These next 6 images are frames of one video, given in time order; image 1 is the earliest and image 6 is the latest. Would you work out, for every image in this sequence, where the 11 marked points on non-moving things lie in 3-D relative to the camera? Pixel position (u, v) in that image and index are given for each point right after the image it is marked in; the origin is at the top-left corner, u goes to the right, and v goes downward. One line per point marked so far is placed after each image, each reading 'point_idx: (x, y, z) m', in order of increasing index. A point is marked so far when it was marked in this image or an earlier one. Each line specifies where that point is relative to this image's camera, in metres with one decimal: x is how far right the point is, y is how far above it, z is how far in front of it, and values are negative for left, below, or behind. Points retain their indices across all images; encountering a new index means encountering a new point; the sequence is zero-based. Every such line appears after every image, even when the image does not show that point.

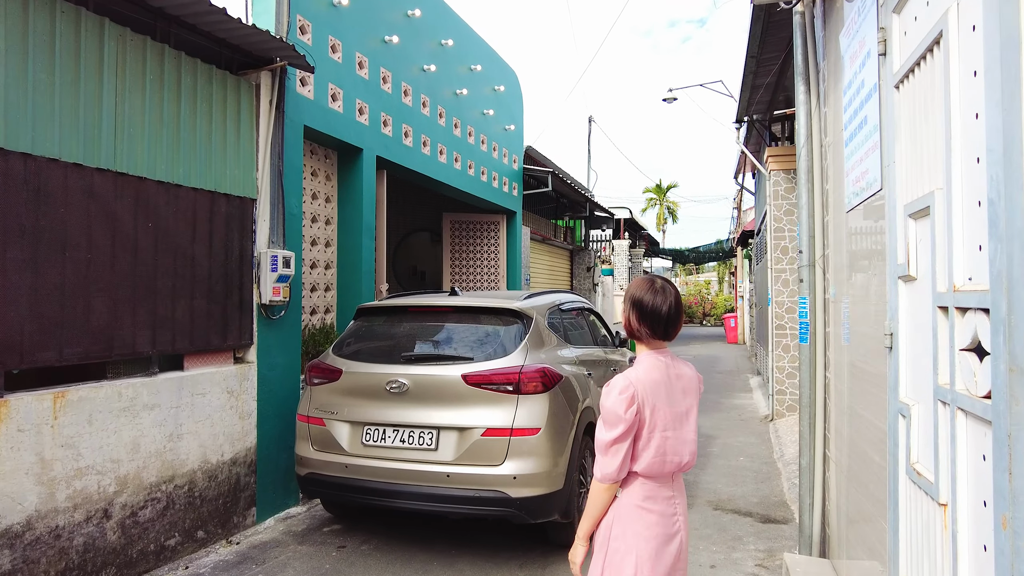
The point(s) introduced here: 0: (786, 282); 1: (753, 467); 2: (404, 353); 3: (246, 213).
0: (+3.6, +0.1, +8.3) m
1: (+2.4, -1.7, +6.2) m
2: (-0.7, -0.4, +3.9) m
3: (-1.9, +0.5, +4.6) m
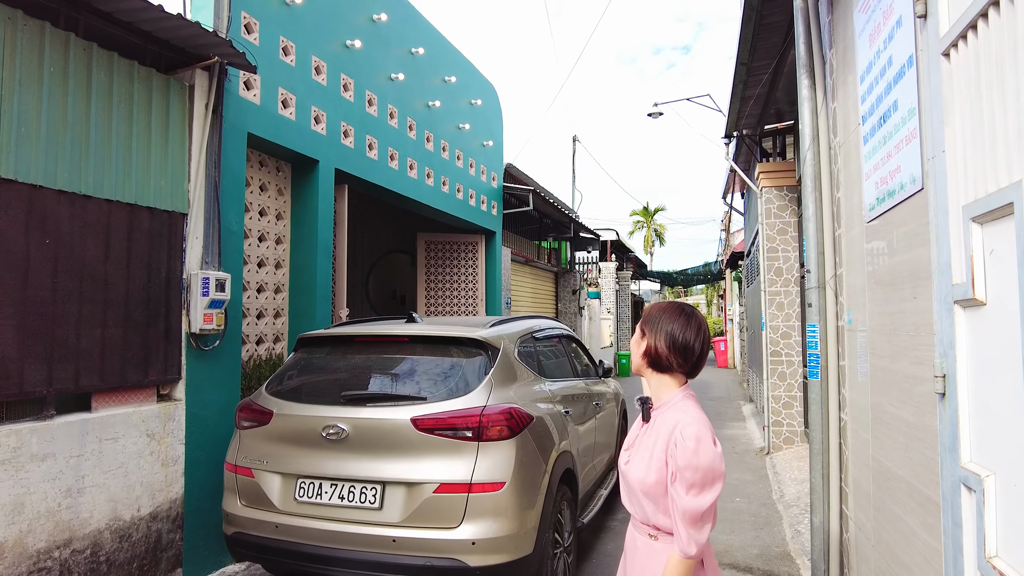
0: (+3.3, -0.2, +7.8) m
1: (+2.1, -2.0, +5.7) m
2: (-0.9, -0.6, +3.3) m
3: (-2.1, +0.4, +4.0) m
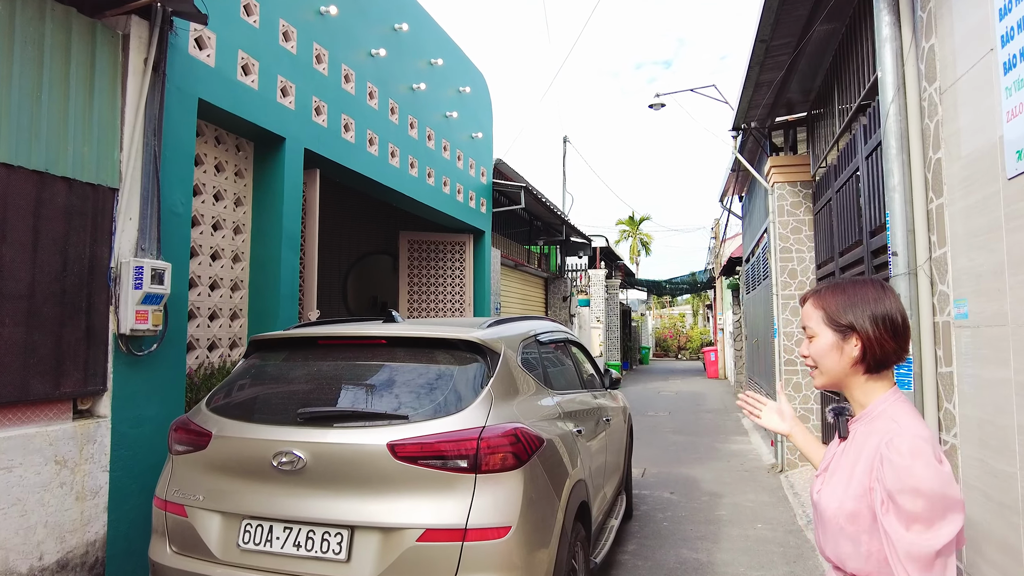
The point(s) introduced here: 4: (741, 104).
0: (+3.2, -0.2, +7.2) m
1: (+2.1, -1.9, +5.0) m
2: (-0.9, -0.5, +2.6) m
3: (-2.1, +0.4, +3.3) m
4: (+2.5, +2.0, +7.0) m
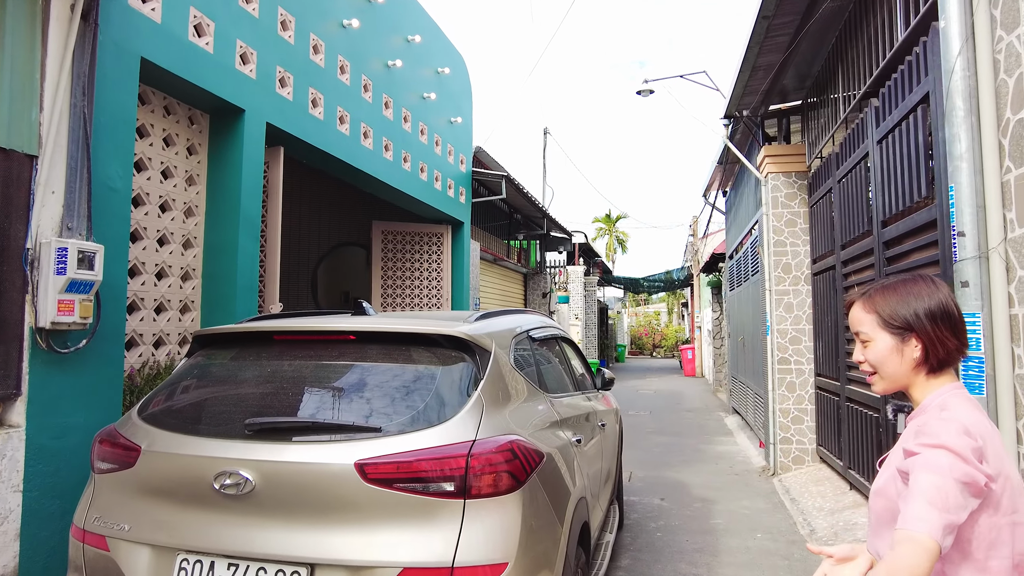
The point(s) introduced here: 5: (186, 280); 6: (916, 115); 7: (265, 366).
0: (+3.0, -0.2, +6.9) m
1: (+1.9, -1.9, +4.7) m
2: (-0.9, -0.4, +2.1) m
3: (-2.2, +0.5, +2.8) m
4: (+2.4, +2.1, +6.7) m
5: (-2.2, +0.1, +4.2) m
6: (+2.4, +1.0, +3.8) m
7: (-0.9, -0.3, +2.4) m
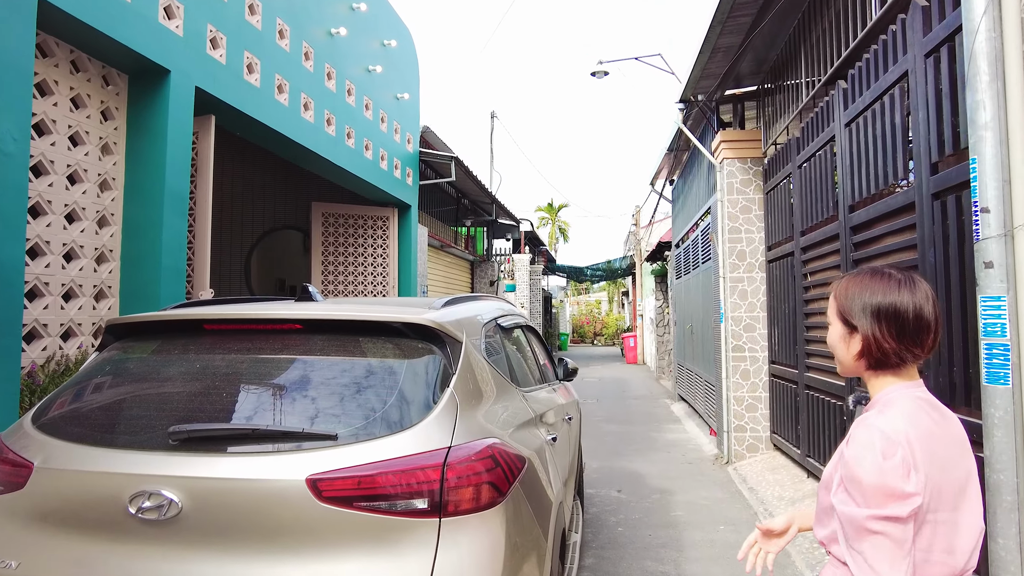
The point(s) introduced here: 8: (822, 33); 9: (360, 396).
0: (+2.5, -0.1, +6.9) m
1: (+1.6, -1.8, +4.6) m
2: (-0.9, -0.4, +1.8) m
3: (-2.3, +0.5, +2.2) m
4: (+1.9, +2.2, +6.6) m
5: (-2.4, +0.2, +3.7) m
6: (+2.2, +1.1, +3.6) m
7: (-1.0, -0.2, +2.0) m
8: (+2.5, +2.0, +5.1) m
9: (-0.4, -0.3, +1.9) m
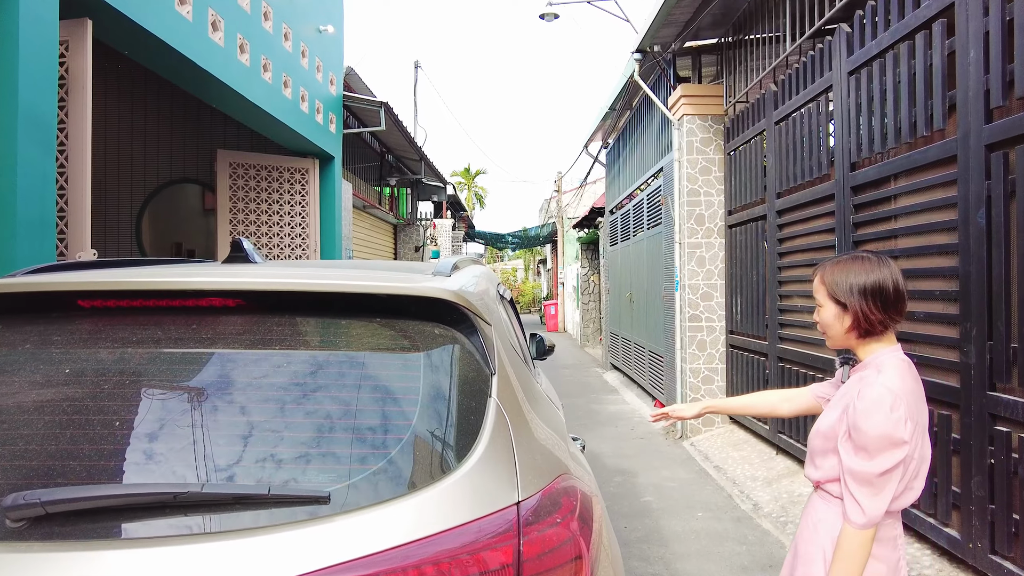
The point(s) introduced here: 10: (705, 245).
0: (+1.9, +0.3, +6.5) m
1: (+1.4, -1.6, +4.2) m
2: (-0.8, -0.3, +1.0) m
3: (-2.1, +0.6, +1.2) m
4: (+1.4, +2.6, +6.0) m
5: (-2.5, +0.3, +2.7) m
6: (+2.1, +1.3, +3.2) m
7: (-0.9, -0.1, +1.2) m
8: (+2.2, +2.3, +4.6) m
9: (-0.3, -0.2, +1.2) m
10: (+2.0, +0.4, +6.5) m
